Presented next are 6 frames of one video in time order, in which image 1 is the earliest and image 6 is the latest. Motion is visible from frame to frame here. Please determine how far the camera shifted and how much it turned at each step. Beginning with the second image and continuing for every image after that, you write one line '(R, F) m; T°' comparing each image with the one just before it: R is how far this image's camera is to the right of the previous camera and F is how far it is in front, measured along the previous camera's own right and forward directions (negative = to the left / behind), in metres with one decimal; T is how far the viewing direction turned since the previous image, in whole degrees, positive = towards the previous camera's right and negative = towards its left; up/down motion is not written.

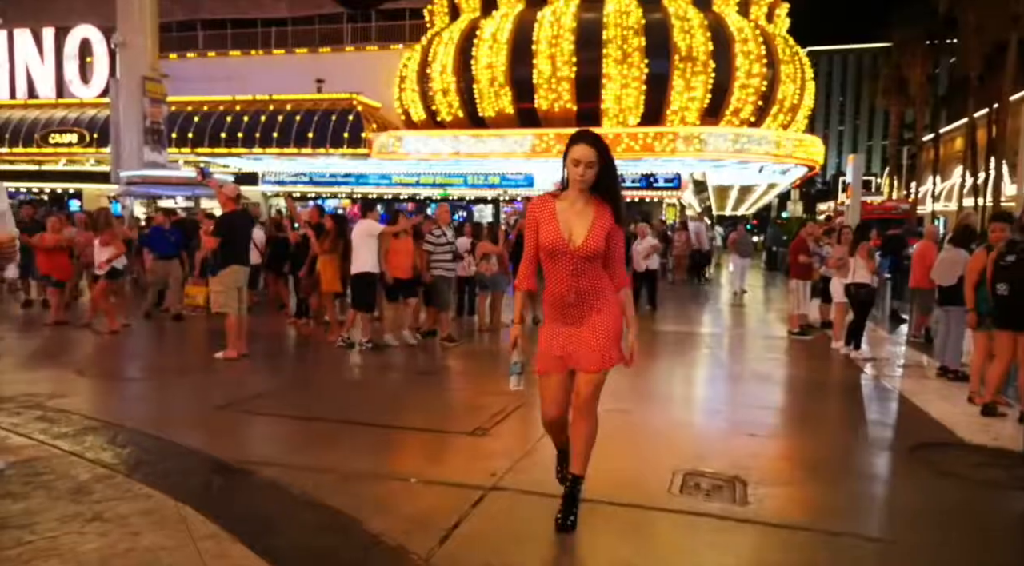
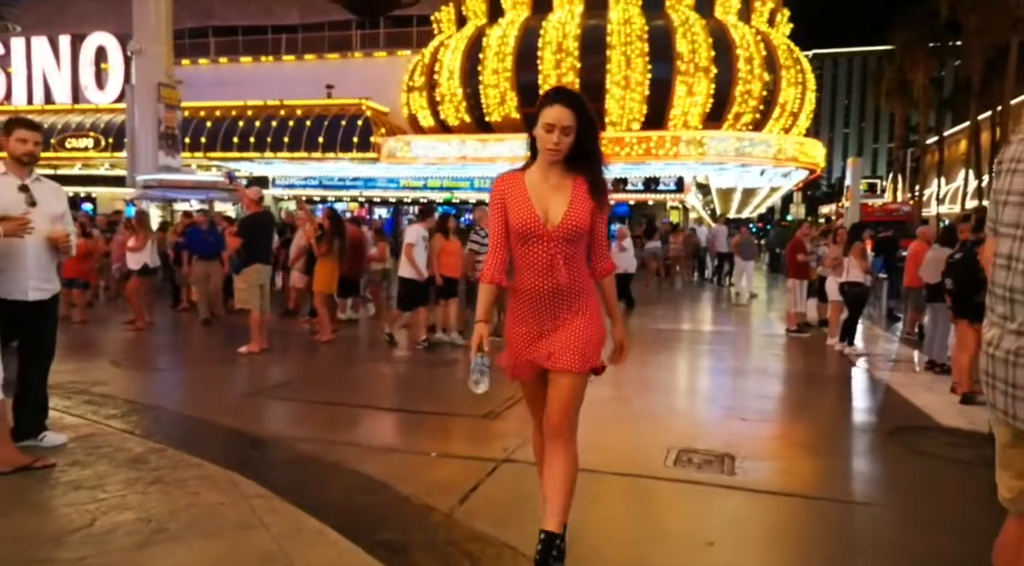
(0.0, -0.5) m; 0°
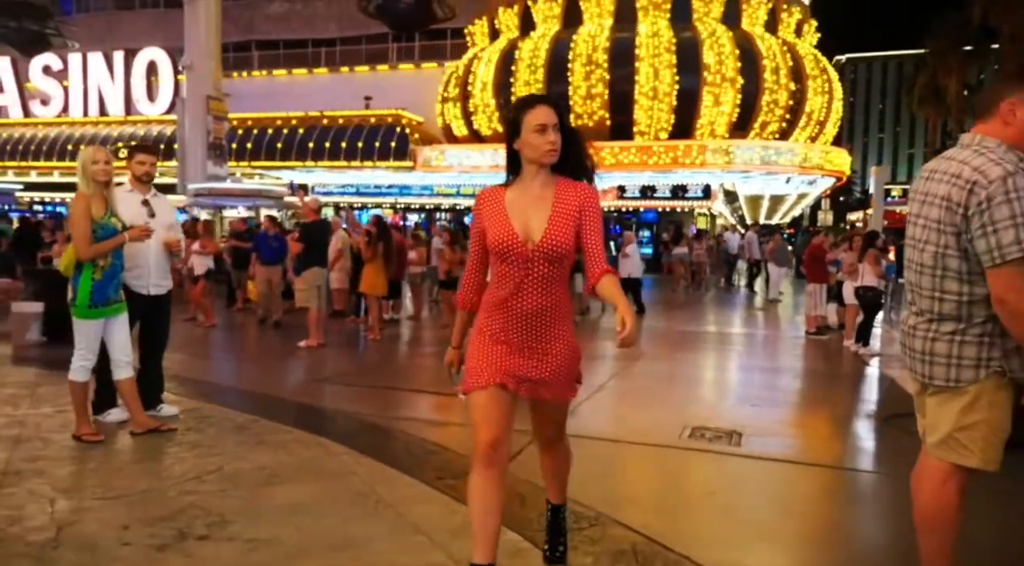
(-0.1, -0.9) m; -2°
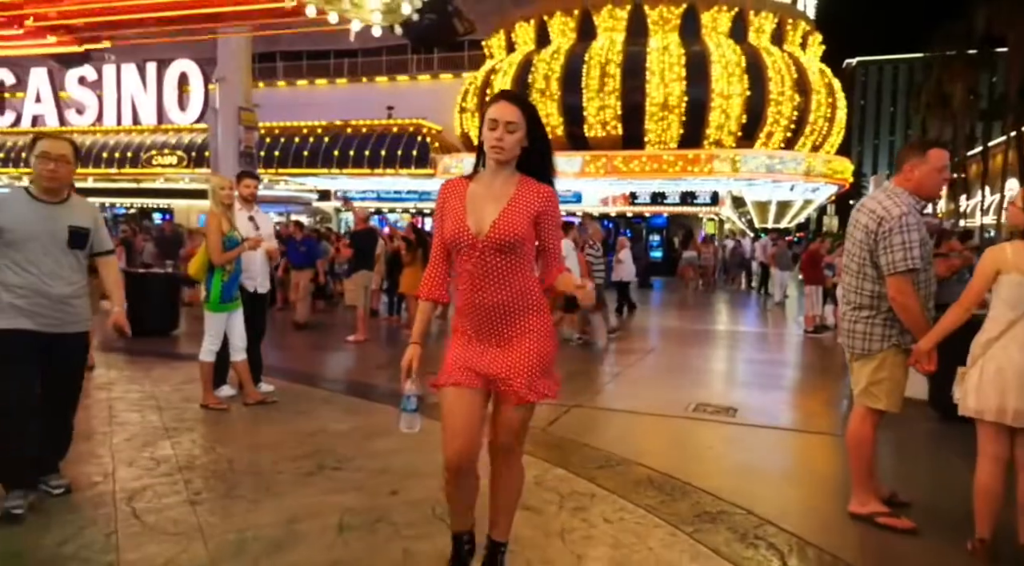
(-0.2, -1.3) m; -1°
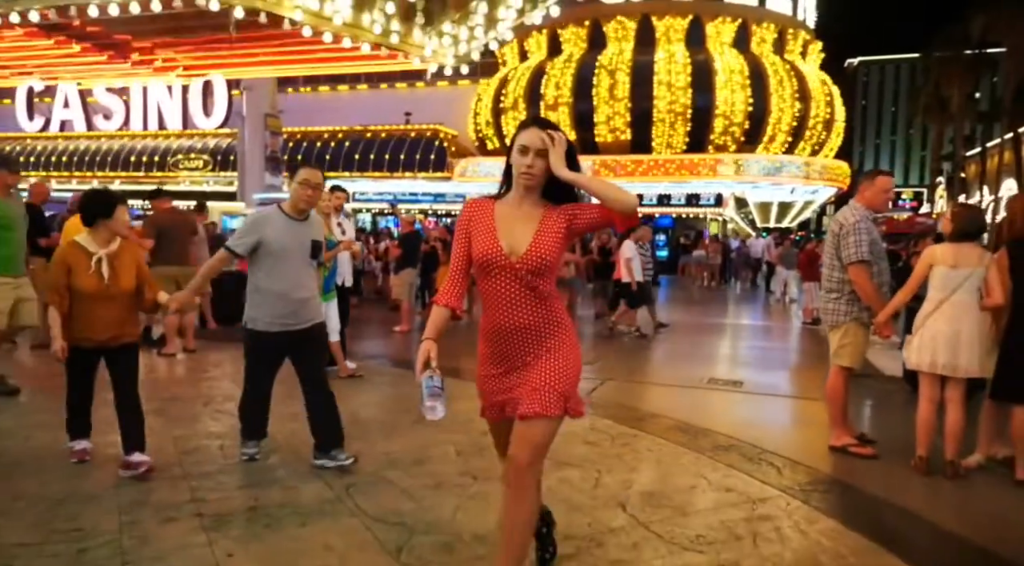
(-0.4, -1.4) m; 0°
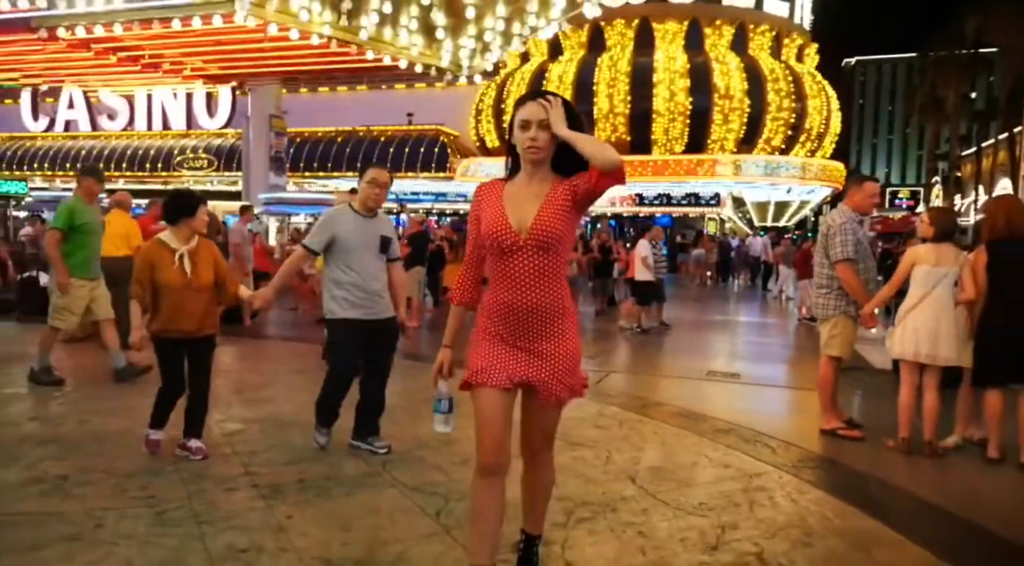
(-0.1, -0.5) m; 0°
